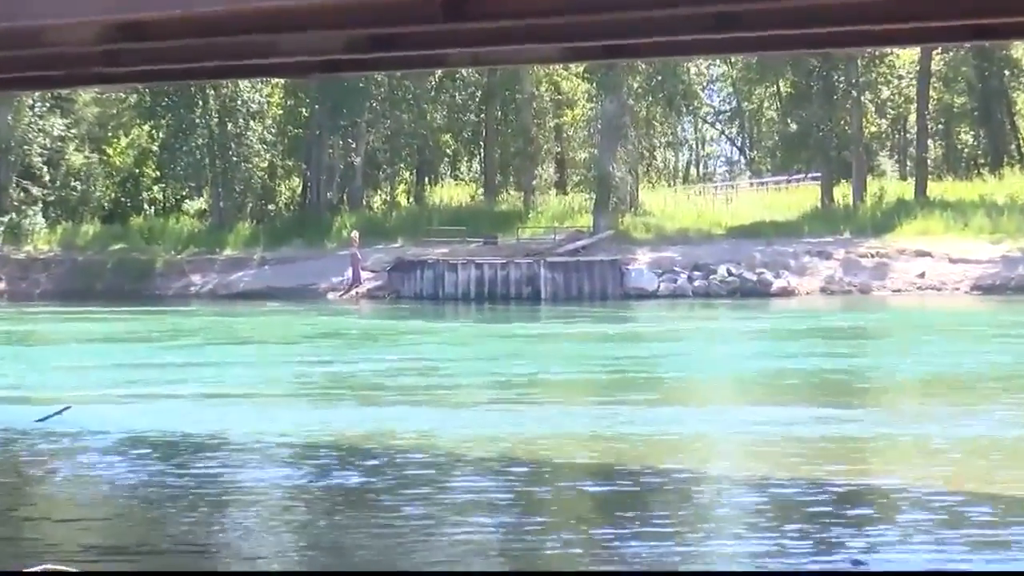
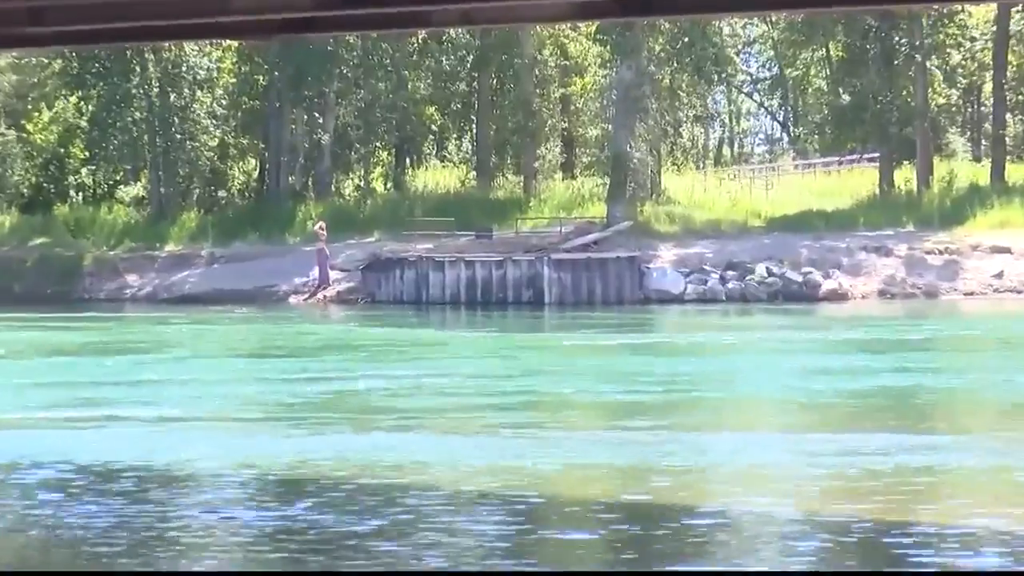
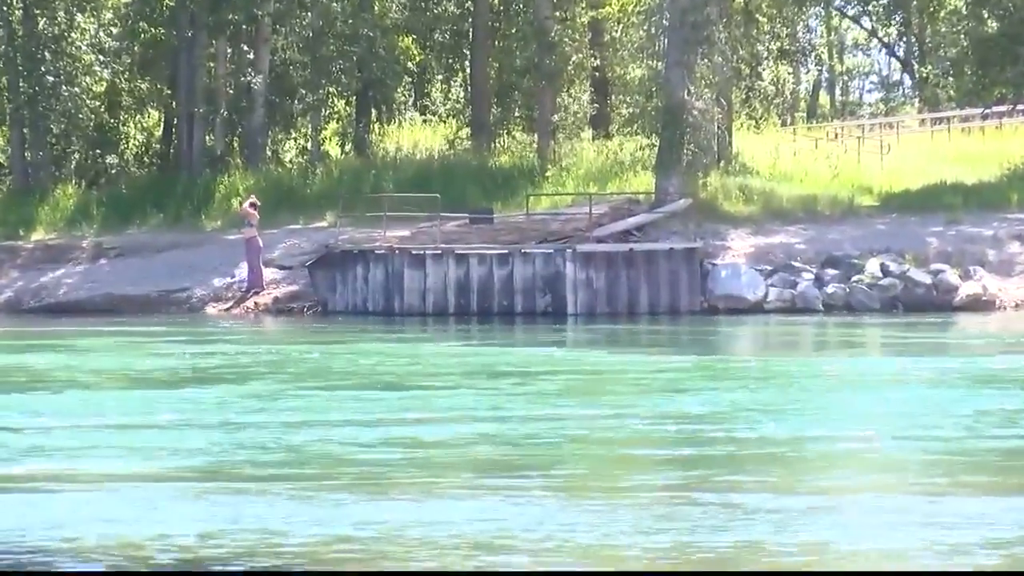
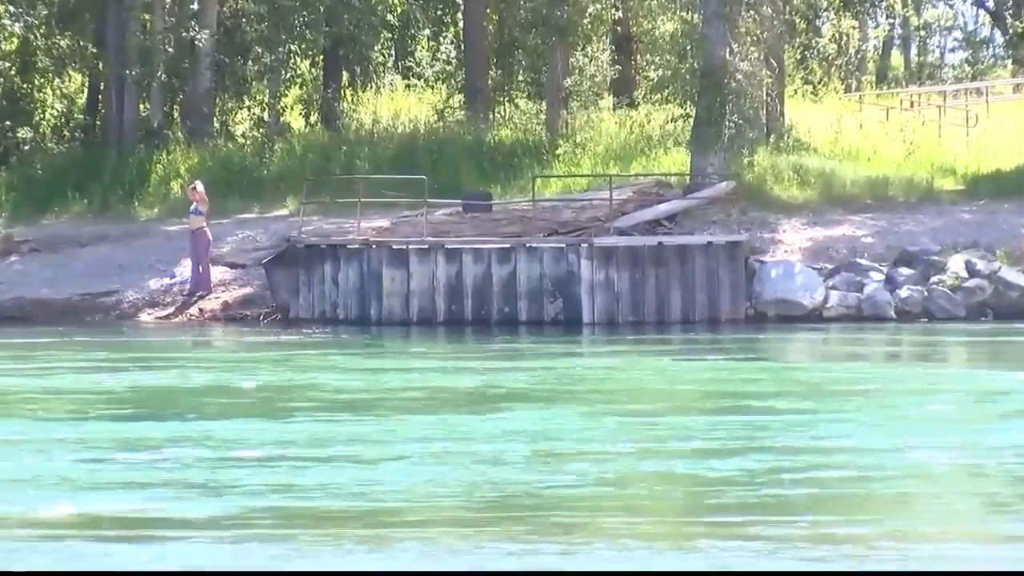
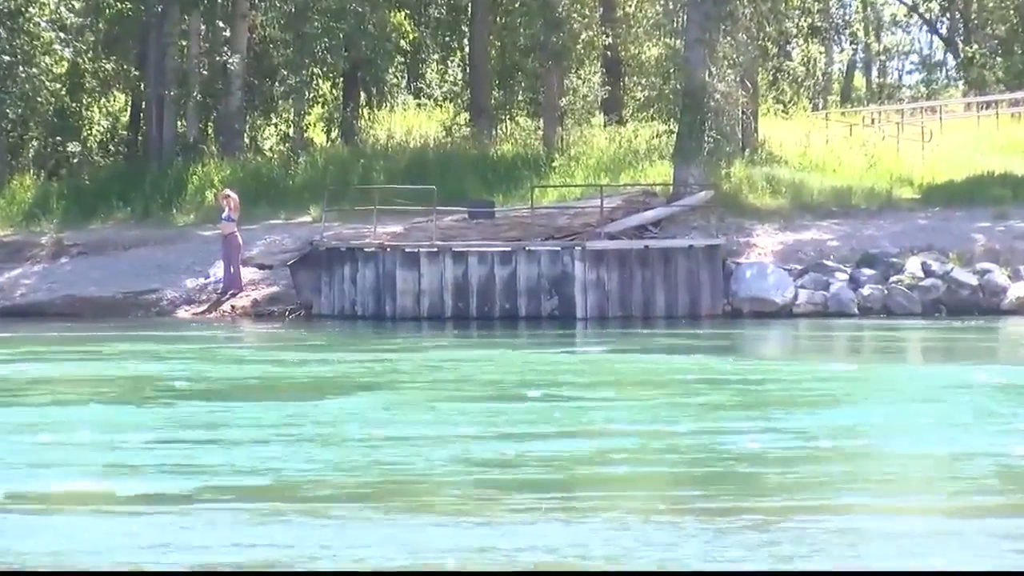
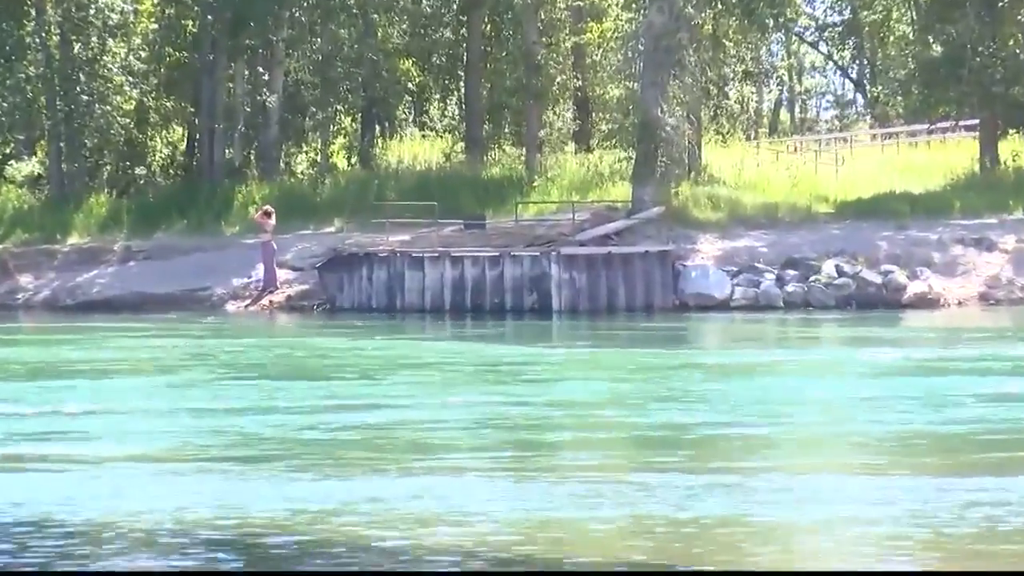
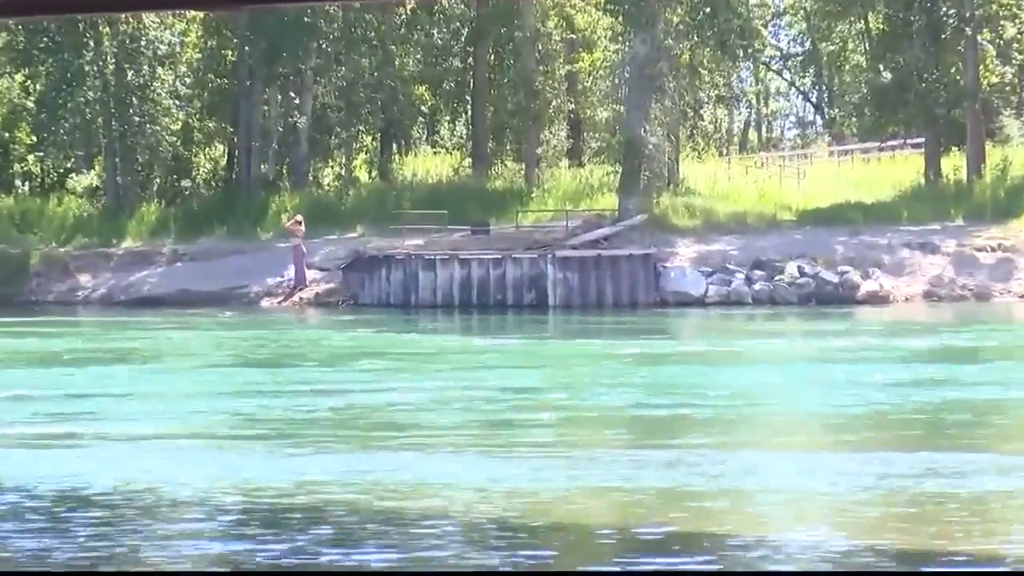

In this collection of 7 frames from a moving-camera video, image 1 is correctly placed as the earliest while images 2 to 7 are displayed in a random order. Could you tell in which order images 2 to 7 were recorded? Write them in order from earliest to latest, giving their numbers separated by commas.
2, 7, 6, 3, 5, 4
